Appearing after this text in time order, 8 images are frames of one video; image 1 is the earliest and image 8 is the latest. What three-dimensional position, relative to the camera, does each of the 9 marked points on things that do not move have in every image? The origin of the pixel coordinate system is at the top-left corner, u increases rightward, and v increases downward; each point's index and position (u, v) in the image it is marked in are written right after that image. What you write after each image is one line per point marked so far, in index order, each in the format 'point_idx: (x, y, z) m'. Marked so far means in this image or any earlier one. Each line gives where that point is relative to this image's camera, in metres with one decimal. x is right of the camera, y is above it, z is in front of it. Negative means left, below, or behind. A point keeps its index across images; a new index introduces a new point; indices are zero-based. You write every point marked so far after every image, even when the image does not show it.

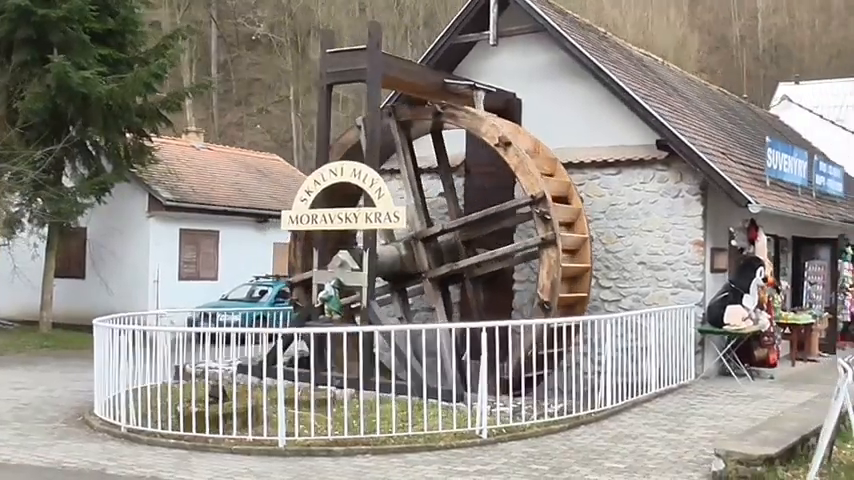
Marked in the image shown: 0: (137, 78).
0: (-4.5, +2.5, +15.6) m
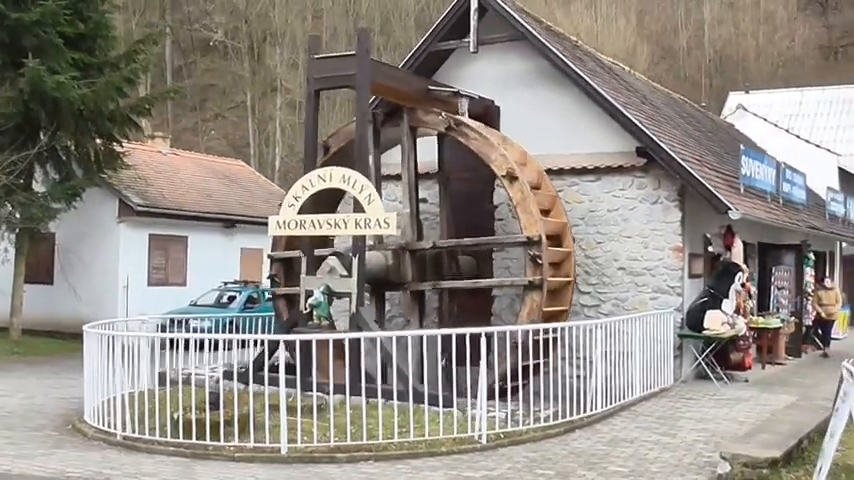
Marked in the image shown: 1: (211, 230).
0: (-4.9, +2.4, +15.4) m
1: (-4.1, +0.2, +19.0) m
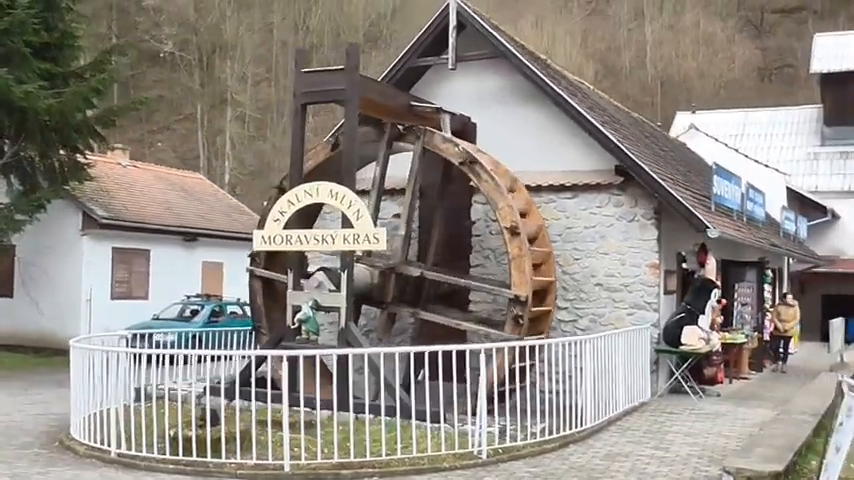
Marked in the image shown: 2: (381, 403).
0: (-5.3, +2.2, +15.1) m
1: (-4.8, -0.1, +18.7) m
2: (-0.4, -1.6, +9.6) m
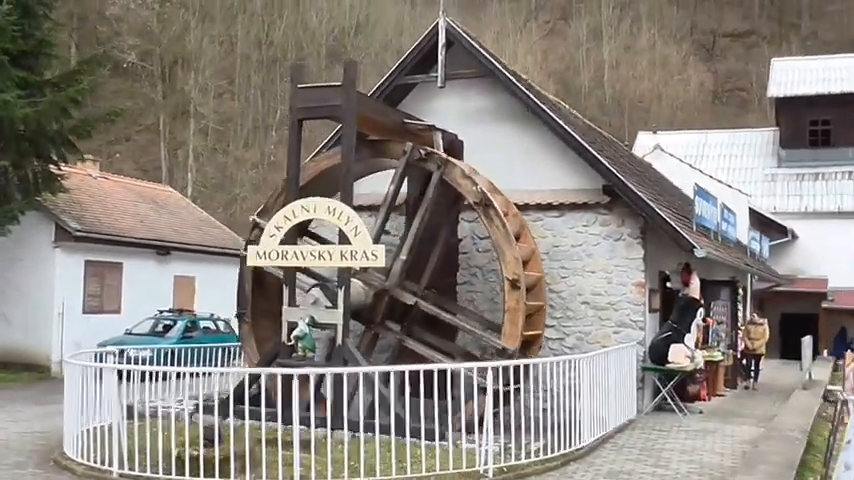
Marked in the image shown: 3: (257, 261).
0: (-5.6, +2.0, +14.8) m
1: (-5.3, -0.3, +18.4) m
2: (-0.4, -1.8, +9.6) m
3: (-1.9, -0.2, +11.0) m
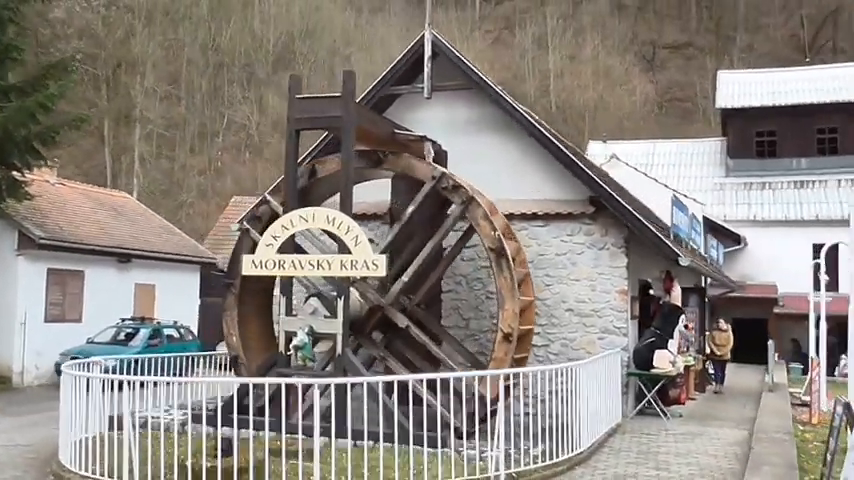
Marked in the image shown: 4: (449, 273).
0: (-5.9, +1.9, +14.5) m
1: (-5.8, -0.5, +18.1) m
2: (-0.4, -1.8, +9.6) m
3: (-1.9, -0.3, +10.9) m
4: (+0.3, -0.4, +13.3) m
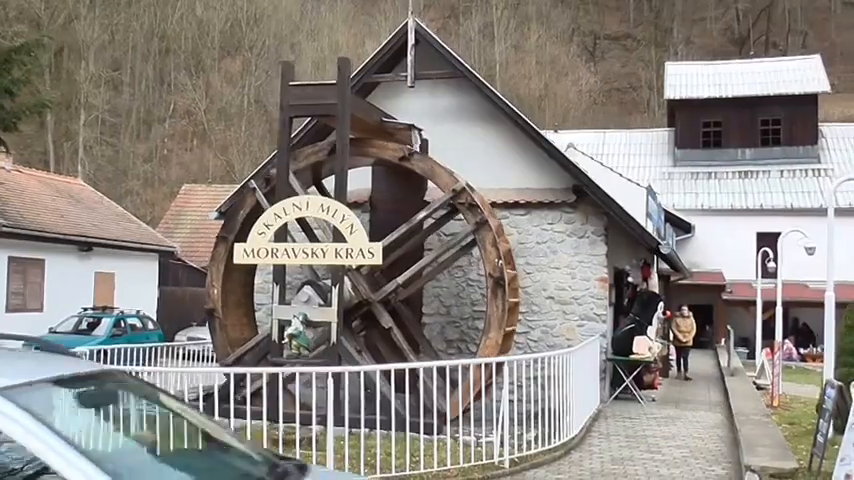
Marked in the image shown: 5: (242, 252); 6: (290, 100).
0: (-6.2, +2.1, +14.1) m
1: (-6.4, -0.2, +17.7) m
2: (-0.4, -1.7, +9.7) m
3: (-2.0, -0.2, +10.9) m
4: (0.0, -0.3, +13.4) m
5: (-2.0, -0.1, +10.8) m
6: (-1.5, +1.5, +10.8) m
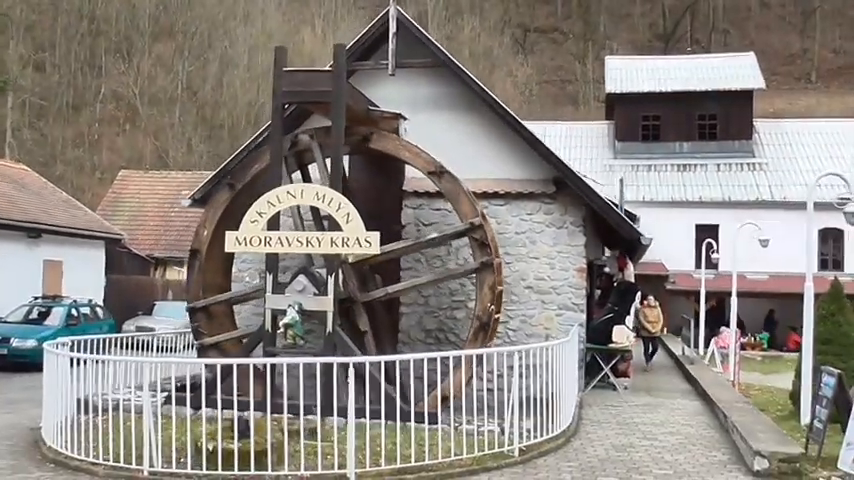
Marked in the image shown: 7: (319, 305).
0: (-6.5, +2.3, +13.5) m
1: (-7.1, 0.0, +17.1) m
2: (-0.3, -1.6, +9.7) m
3: (-2.0, -0.1, +10.6) m
4: (-0.3, -0.1, +13.4) m
5: (-2.1, 0.0, +10.6) m
6: (-1.6, +1.7, +10.7) m
7: (-1.1, -0.7, +10.4) m
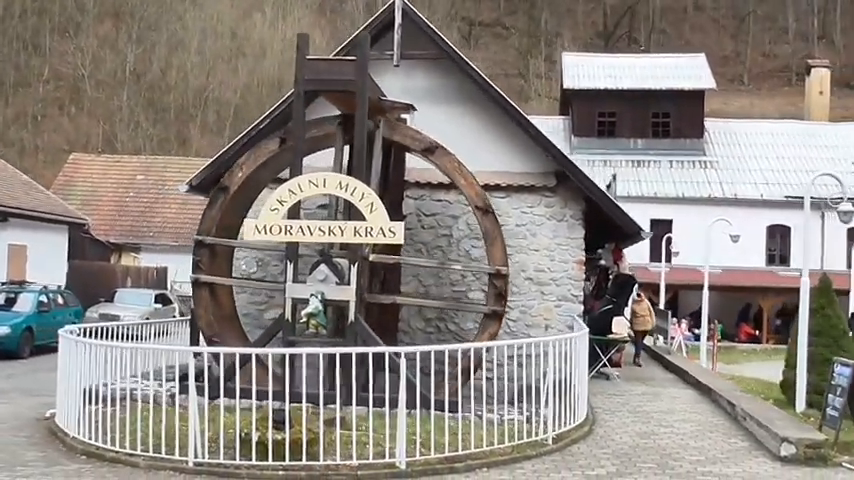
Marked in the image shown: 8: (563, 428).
0: (-6.5, +2.5, +13.0) m
1: (-7.4, +0.3, +16.5) m
2: (0.0, -1.5, +9.7) m
3: (-1.8, +0.1, +10.5) m
4: (-0.3, 0.0, +13.4) m
5: (-1.8, +0.1, +10.5) m
6: (-1.3, +1.8, +10.6) m
7: (-0.9, -0.6, +10.4) m
8: (+1.3, -1.8, +9.7) m
